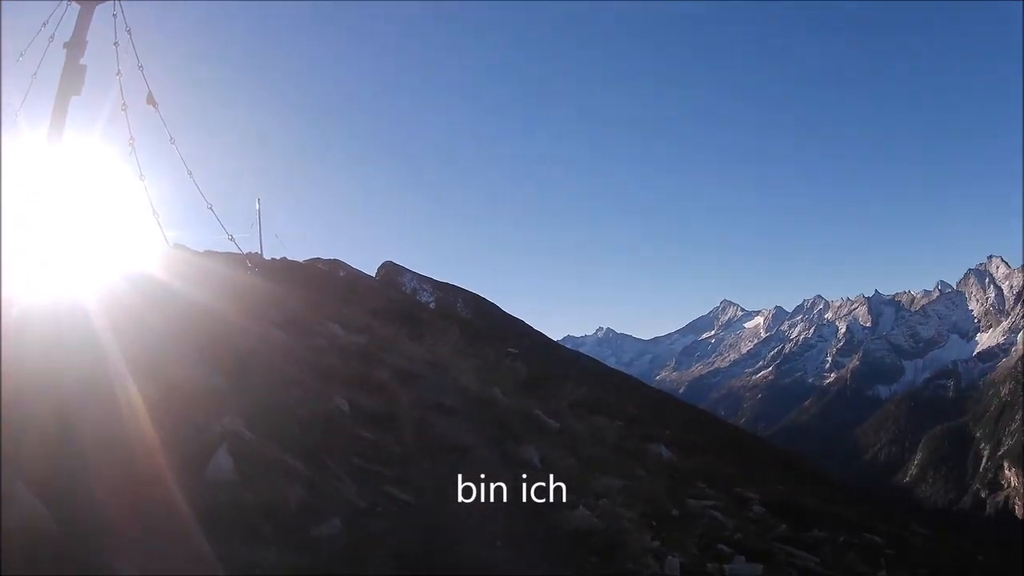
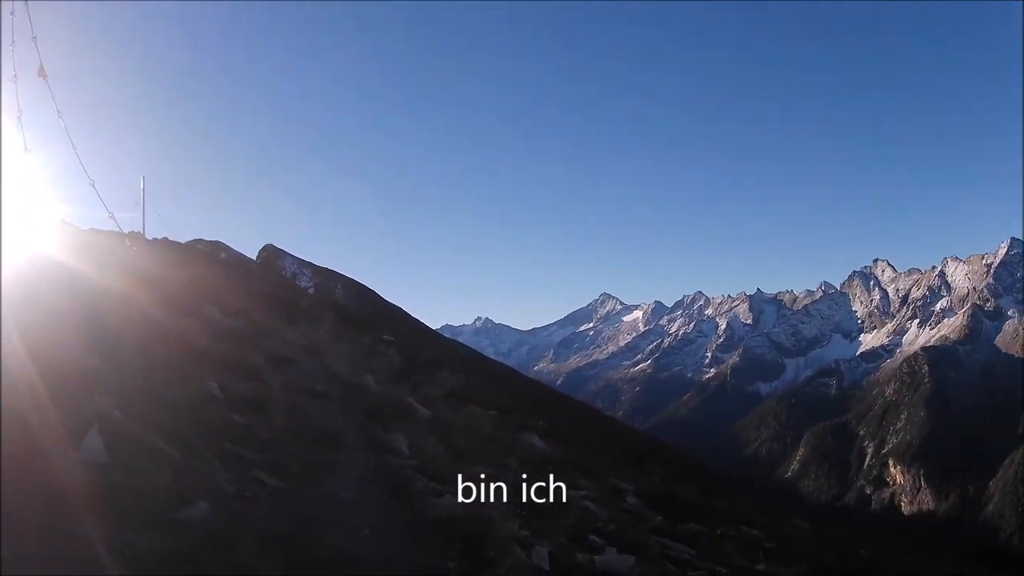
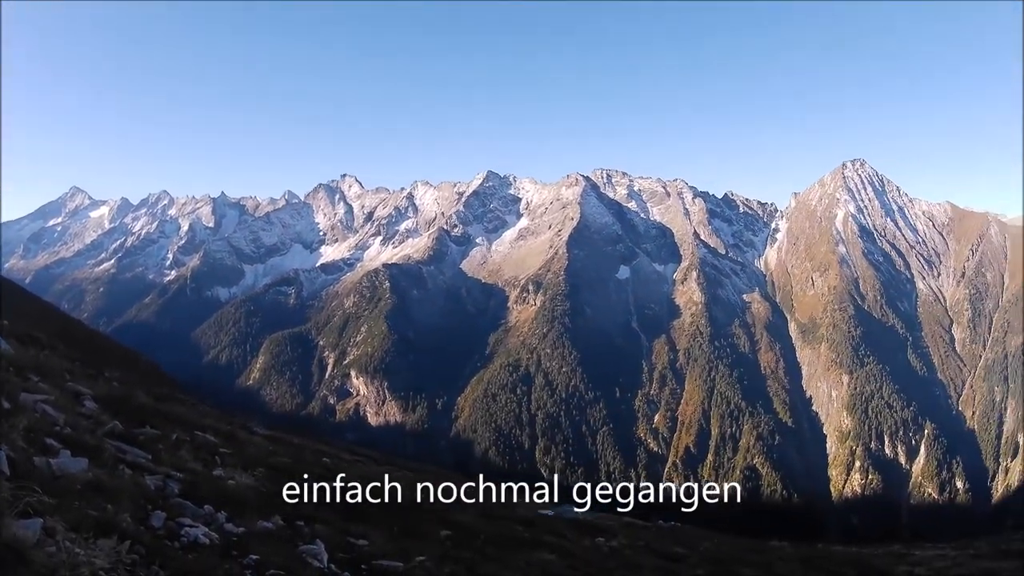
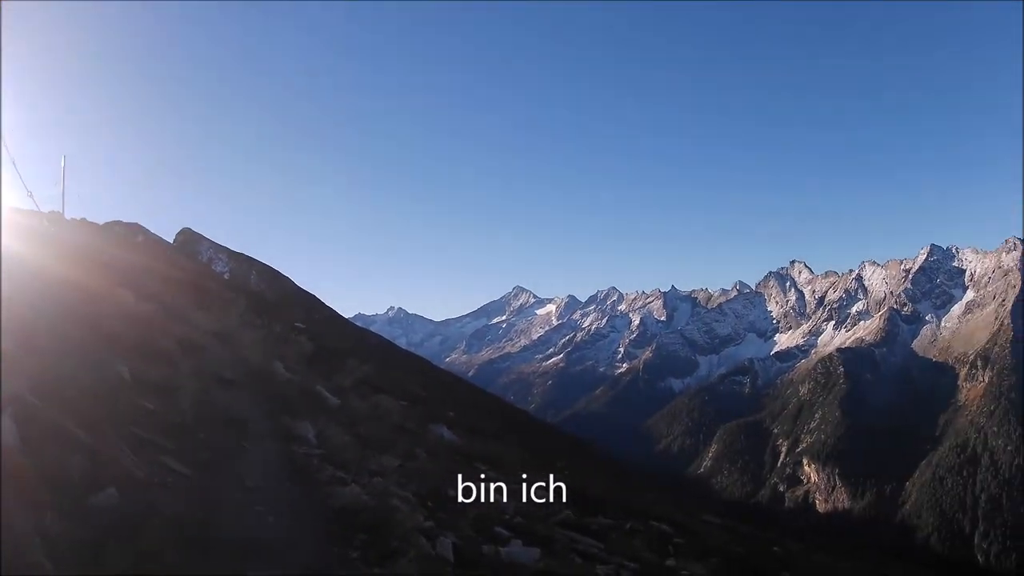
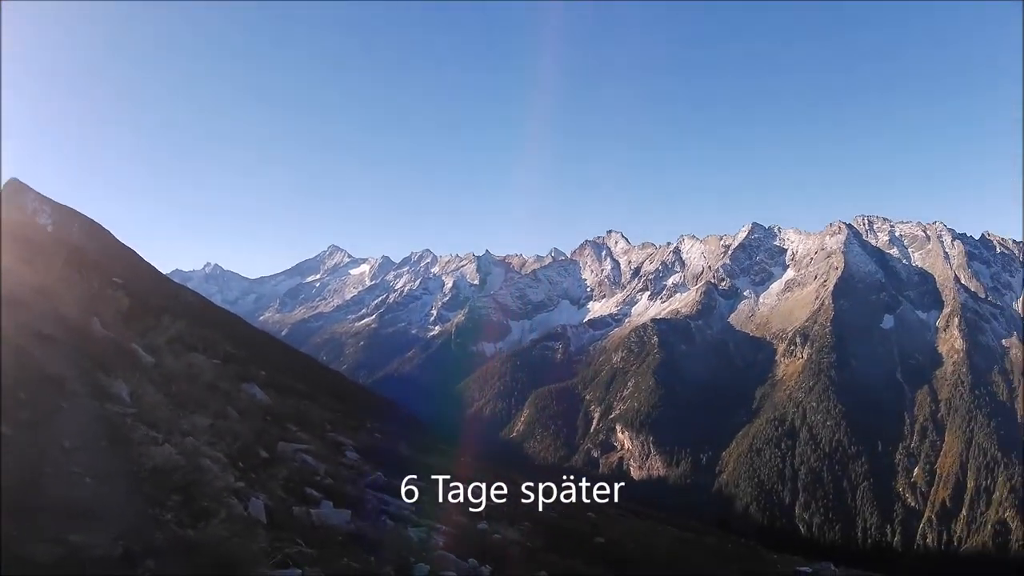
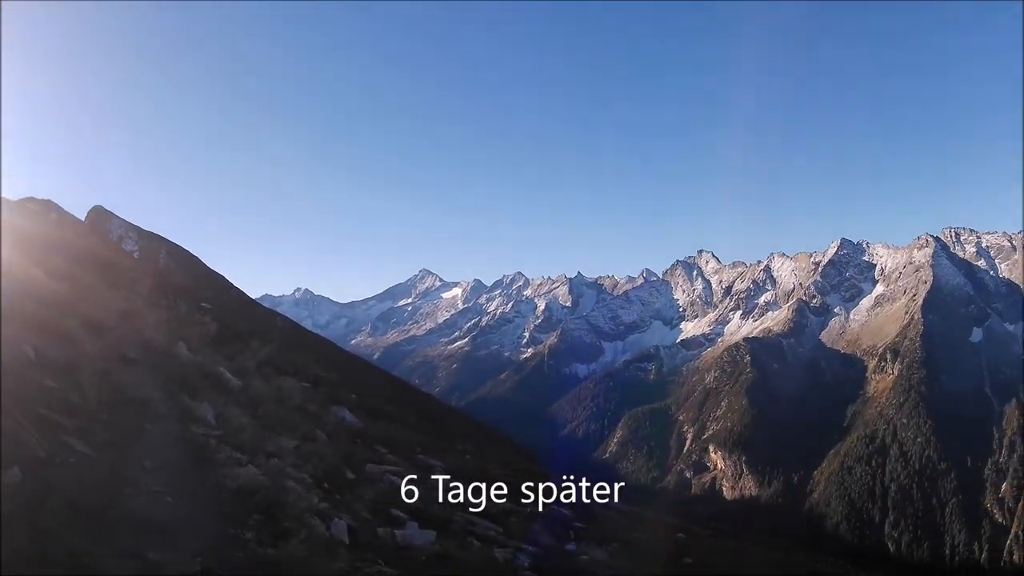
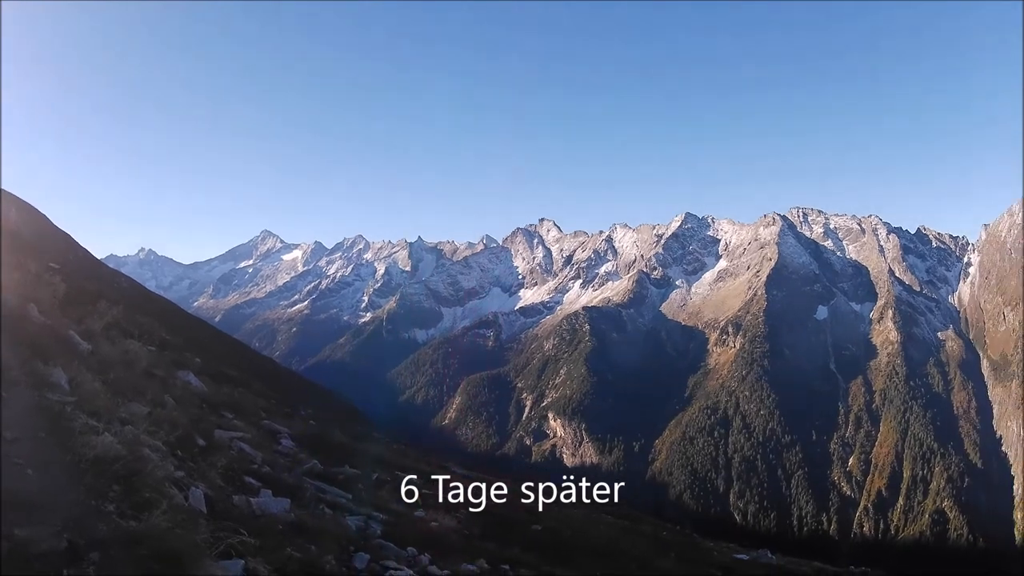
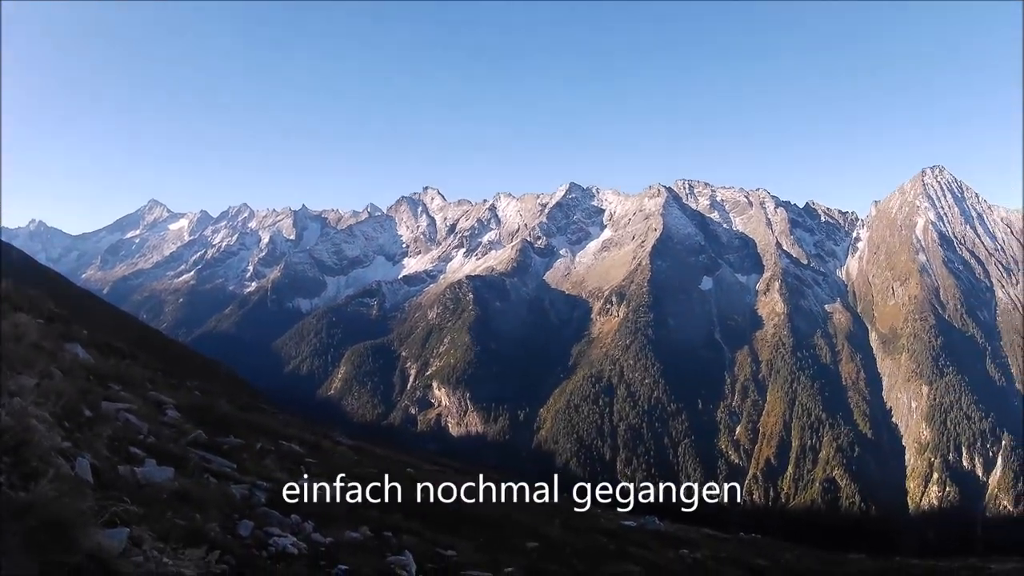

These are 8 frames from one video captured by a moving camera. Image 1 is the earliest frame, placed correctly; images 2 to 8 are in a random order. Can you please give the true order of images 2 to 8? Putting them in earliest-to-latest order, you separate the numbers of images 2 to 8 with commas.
2, 4, 6, 5, 7, 8, 3
